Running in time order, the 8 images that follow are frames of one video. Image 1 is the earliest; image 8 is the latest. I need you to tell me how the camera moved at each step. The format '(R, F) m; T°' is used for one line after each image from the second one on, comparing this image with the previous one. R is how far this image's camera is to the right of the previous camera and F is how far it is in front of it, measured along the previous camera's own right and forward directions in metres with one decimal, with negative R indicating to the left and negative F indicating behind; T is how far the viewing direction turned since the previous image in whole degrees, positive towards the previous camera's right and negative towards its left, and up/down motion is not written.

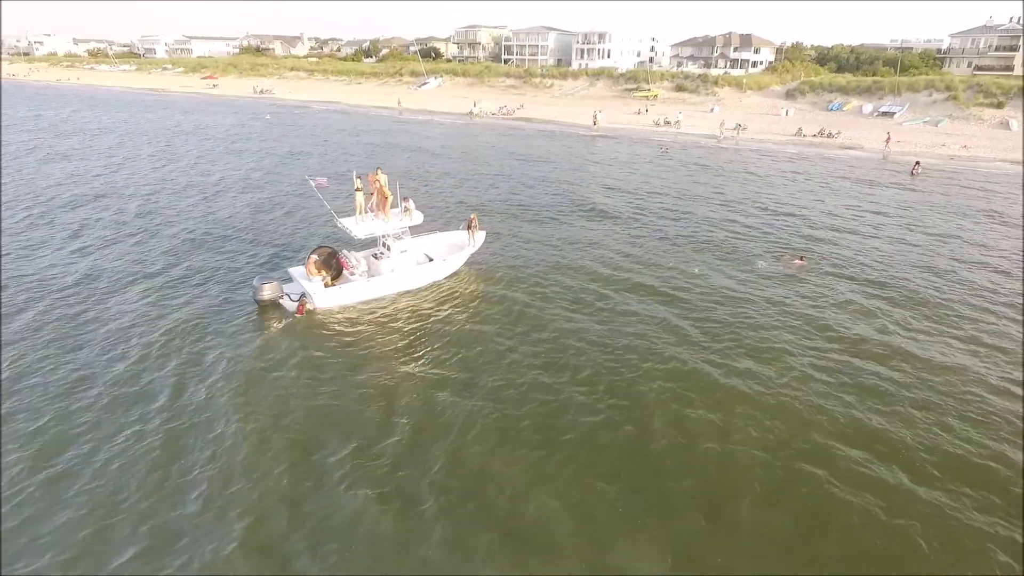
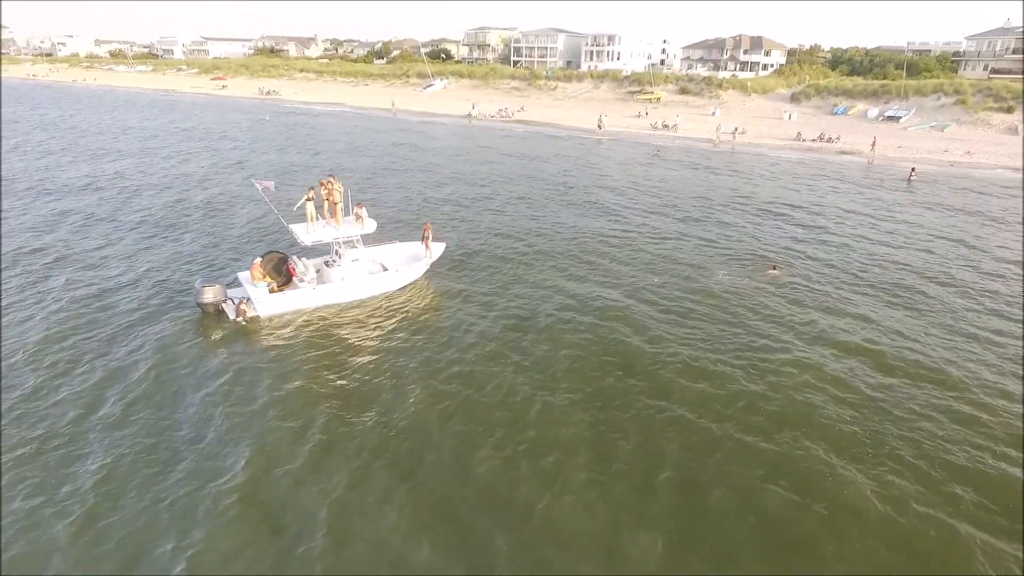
(+1.4, +0.4) m; -1°
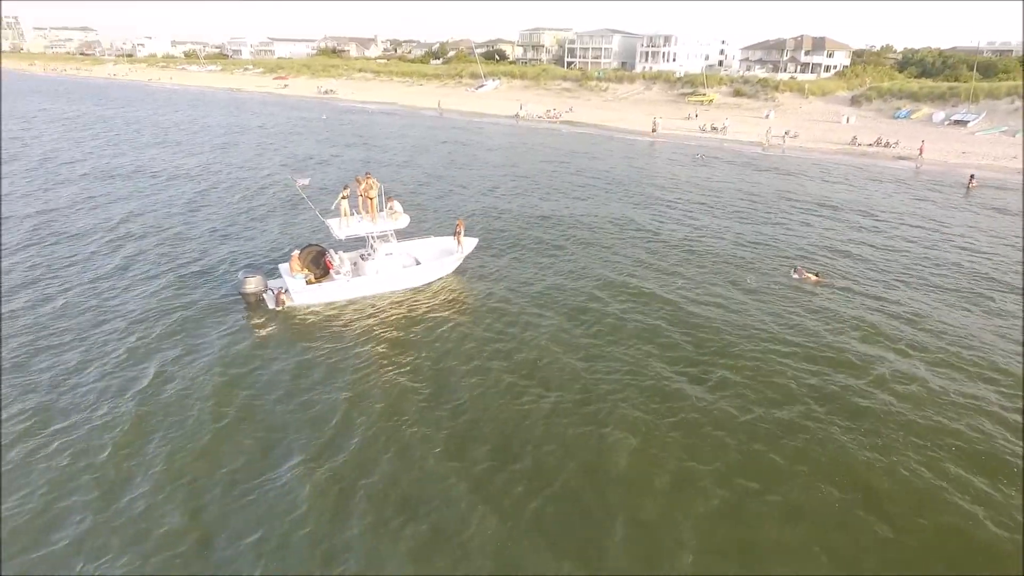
(+0.6, -0.2) m; -5°
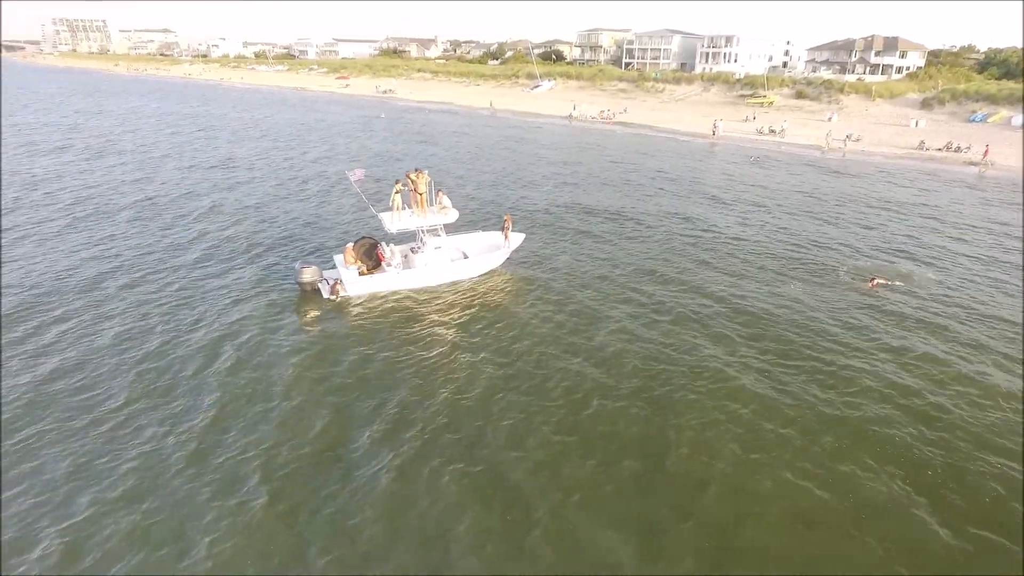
(+0.2, -0.3) m; -5°
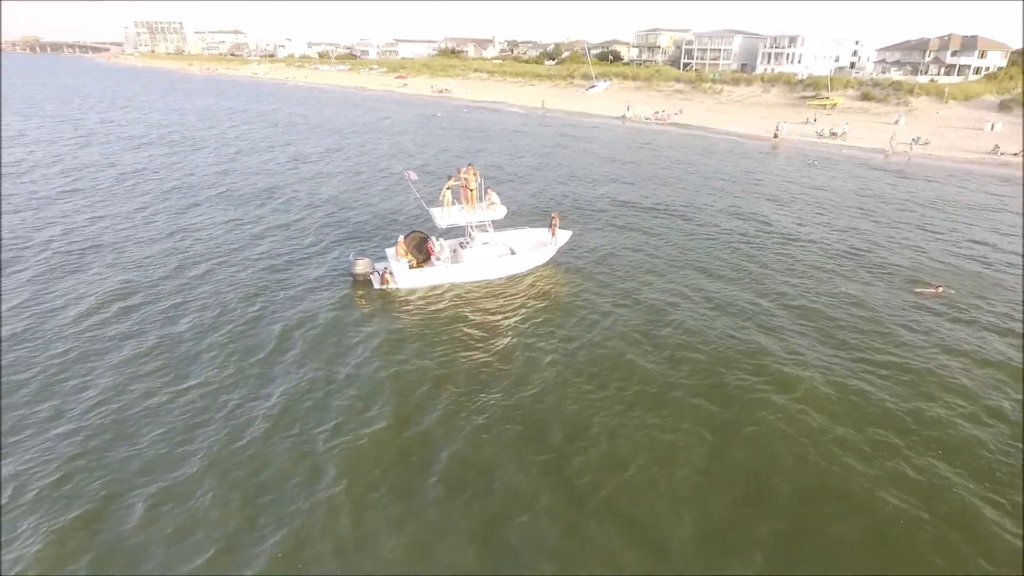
(+0.2, -0.3) m; -5°
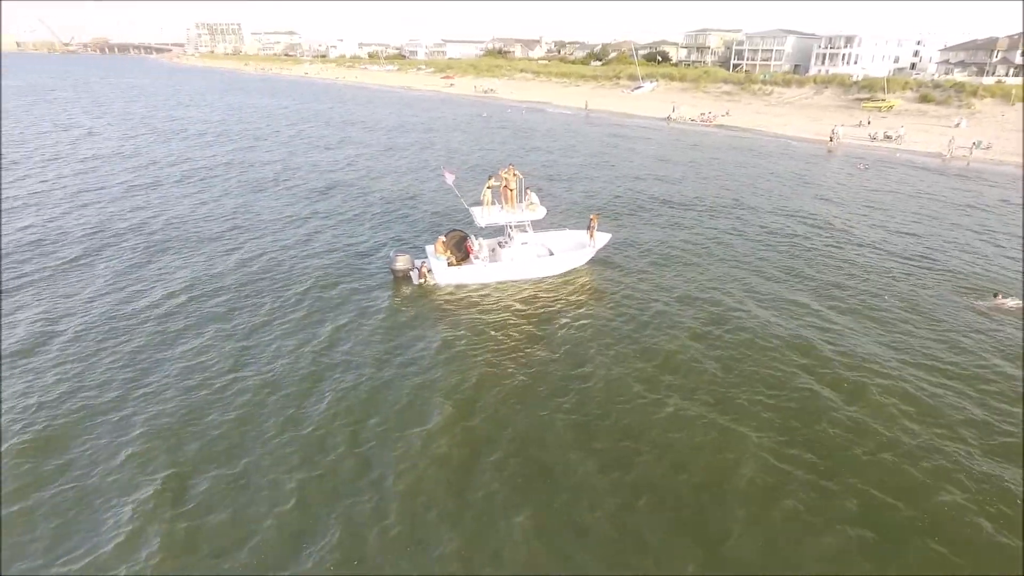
(+0.1, -0.2) m; -4°
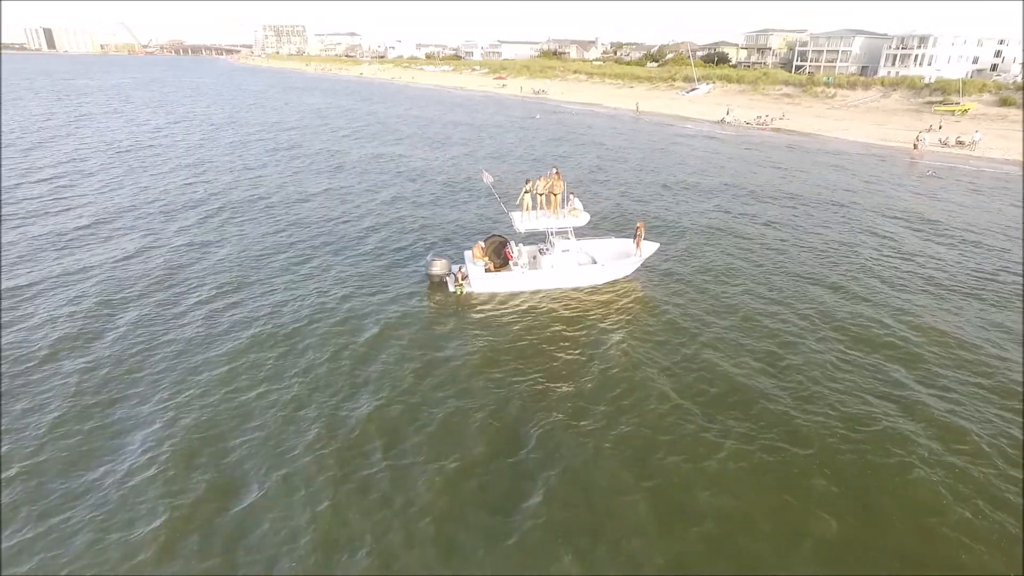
(+0.3, +0.3) m; -5°
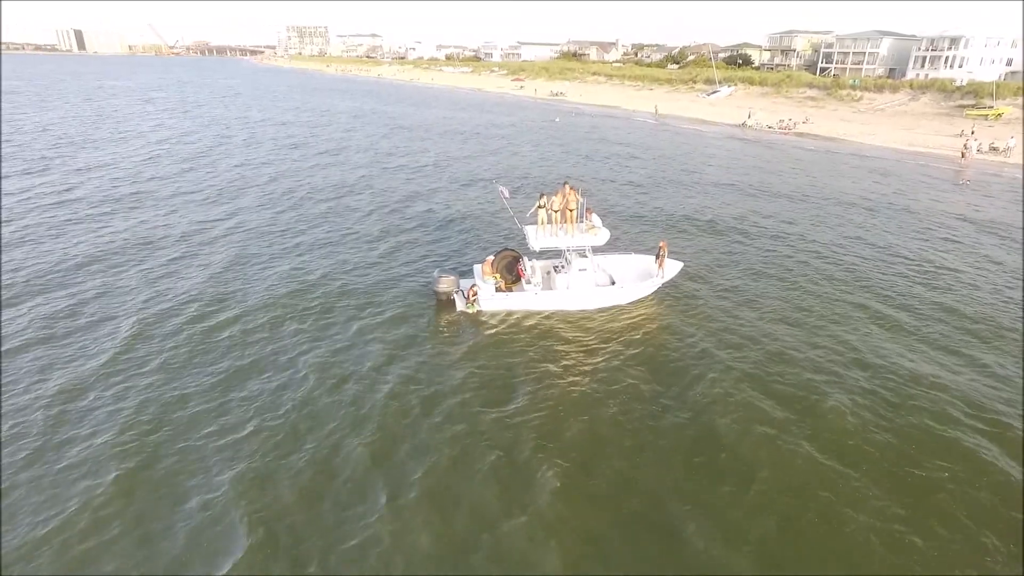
(+0.2, +0.6) m; -2°
